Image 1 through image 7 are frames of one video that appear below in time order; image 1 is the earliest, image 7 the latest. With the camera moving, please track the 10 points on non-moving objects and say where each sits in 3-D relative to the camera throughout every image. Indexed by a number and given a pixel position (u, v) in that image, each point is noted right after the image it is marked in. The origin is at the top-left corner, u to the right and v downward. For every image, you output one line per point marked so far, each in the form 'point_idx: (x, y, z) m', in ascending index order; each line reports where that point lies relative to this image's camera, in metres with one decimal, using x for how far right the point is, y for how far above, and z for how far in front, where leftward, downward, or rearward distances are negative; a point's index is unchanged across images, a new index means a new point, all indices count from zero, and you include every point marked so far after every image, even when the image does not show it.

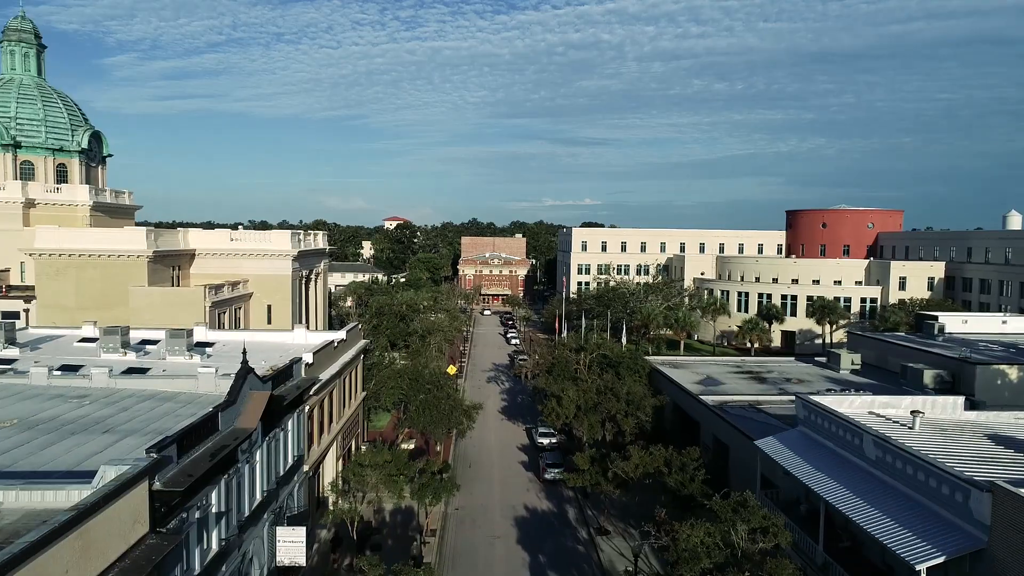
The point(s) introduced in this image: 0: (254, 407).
0: (-5.2, -2.4, +16.2) m
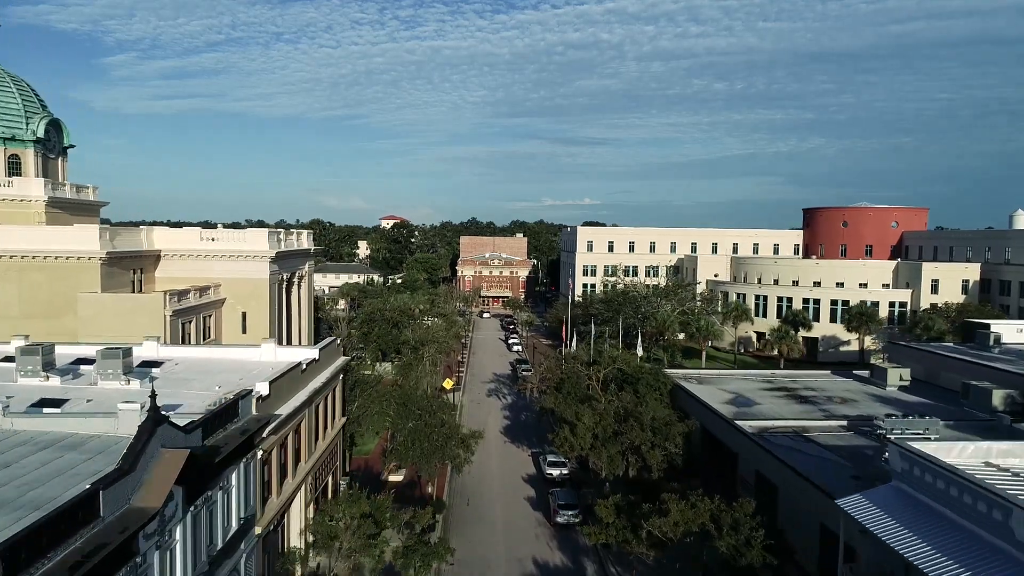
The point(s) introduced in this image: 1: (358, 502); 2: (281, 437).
0: (-5.0, -2.7, +11.6) m
1: (-3.8, -5.3, +19.9) m
2: (-5.4, -3.5, +18.8) m
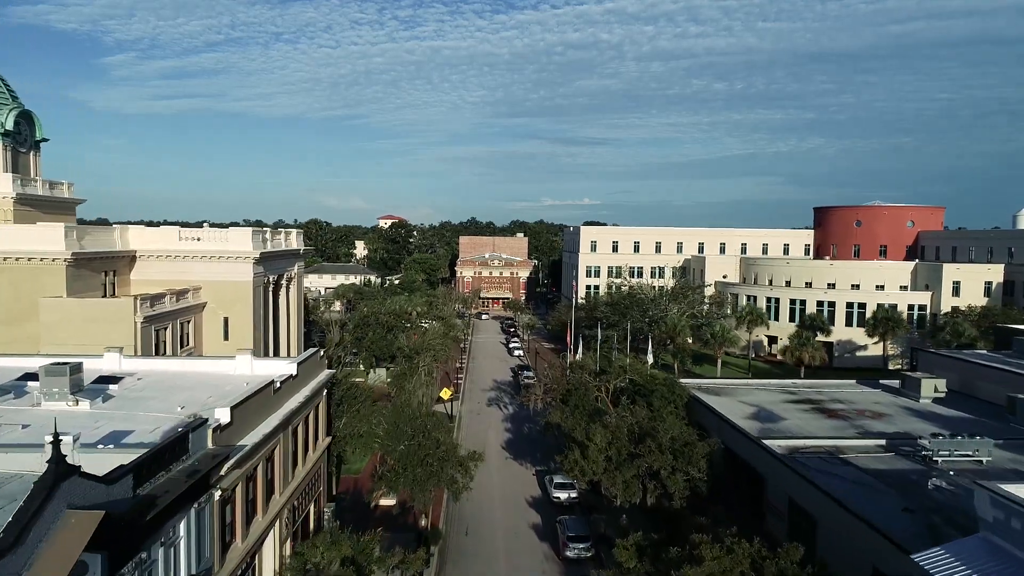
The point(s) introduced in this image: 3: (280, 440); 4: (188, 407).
0: (-4.9, -2.8, +8.9) m
1: (-3.7, -5.5, +17.1) m
2: (-5.3, -3.7, +16.1) m
3: (-5.5, -3.6, +19.0) m
4: (-7.8, -2.8, +19.2) m
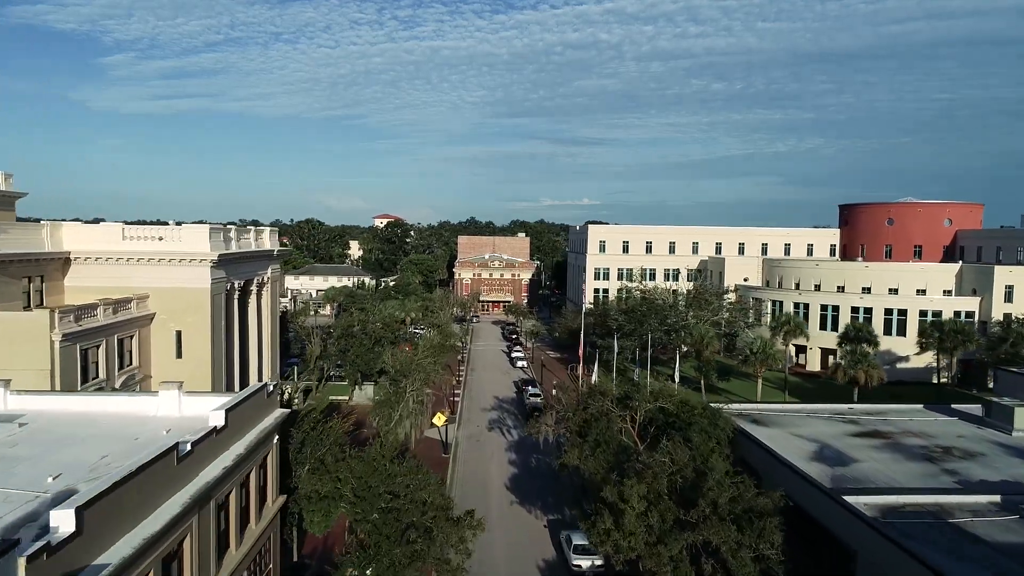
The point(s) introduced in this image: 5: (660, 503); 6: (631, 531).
0: (-4.7, -3.1, +3.2) m
1: (-3.5, -5.8, +11.4) m
2: (-5.1, -4.0, +10.4) m
3: (-5.2, -3.9, +13.3) m
4: (-7.6, -3.1, +13.5) m
5: (+3.3, -4.9, +18.2) m
6: (+2.7, -5.5, +18.1) m
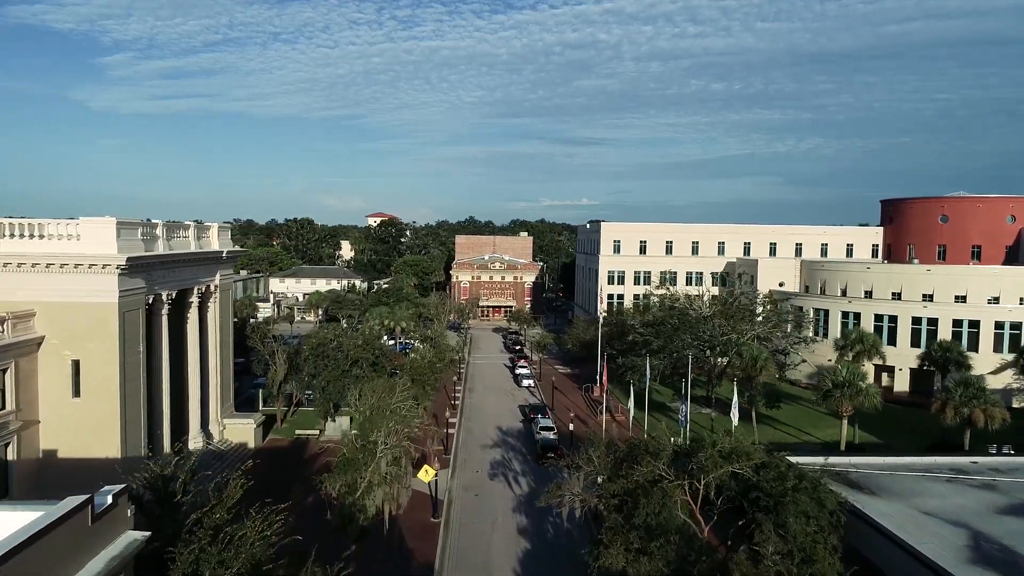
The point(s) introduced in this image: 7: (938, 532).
0: (-4.3, -3.6, -4.6) m
1: (-3.1, -6.2, +3.6) m
2: (-4.8, -4.4, +2.6) m
3: (-4.9, -4.3, +5.4) m
4: (-7.2, -3.6, +5.7) m
5: (+3.7, -5.3, +10.4) m
6: (+3.0, -5.9, +10.3) m
7: (+9.5, -5.5, +18.0) m
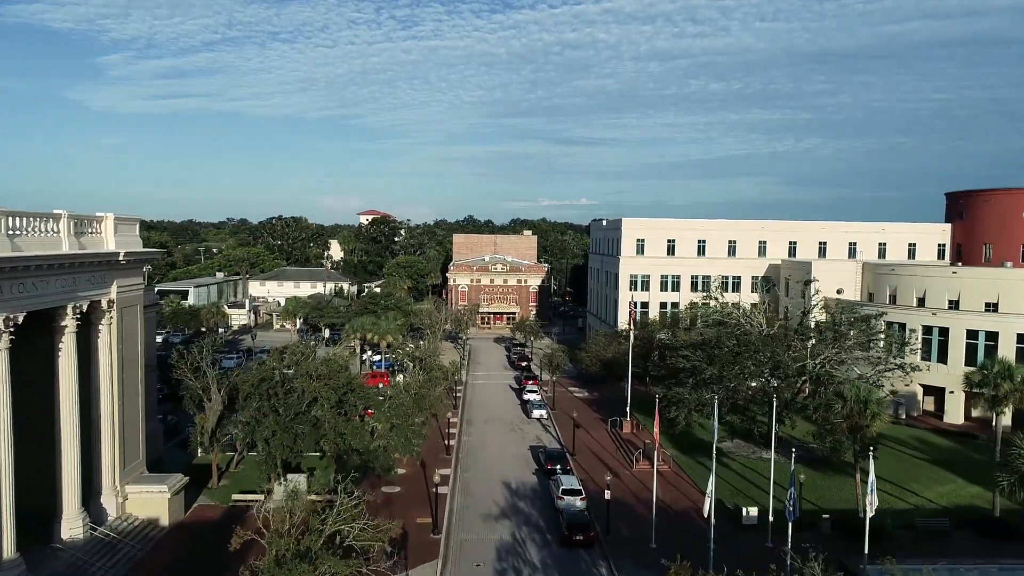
0: (-3.8, -4.0, -13.9) m
1: (-2.7, -6.7, -5.6) m
2: (-4.3, -4.9, -6.7) m
3: (-4.4, -4.8, -3.8) m
4: (-6.8, -4.0, -3.6) m
5: (+4.1, -5.8, +1.1) m
6: (+3.5, -6.3, +1.0) m
7: (+9.9, -5.9, +8.7) m
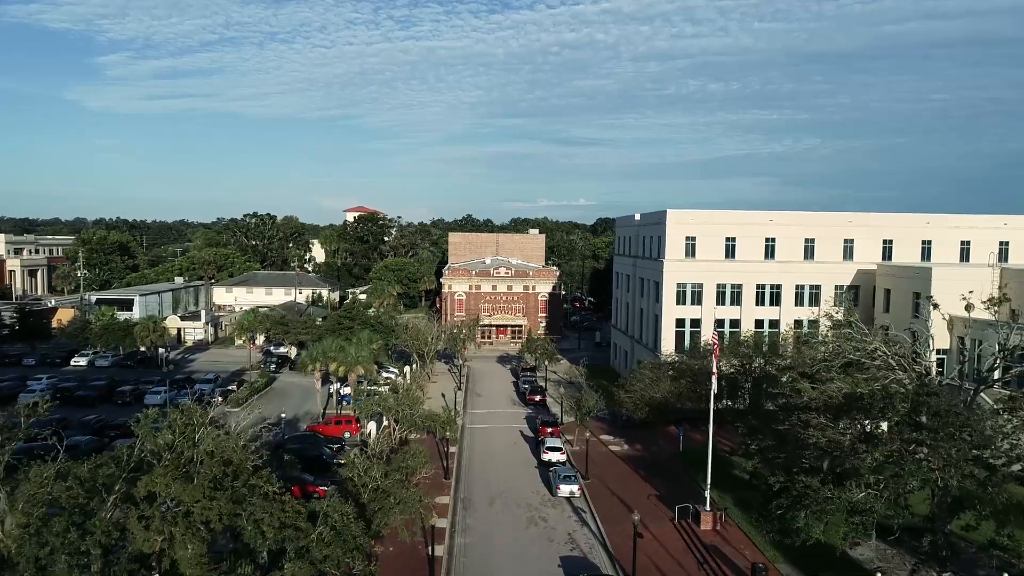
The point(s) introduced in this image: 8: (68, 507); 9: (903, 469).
0: (-3.1, -4.7, -26.6) m
1: (-2.0, -7.3, -18.3) m
2: (-3.6, -5.5, -19.4) m
3: (-3.7, -5.4, -16.5) m
4: (-6.1, -4.7, -16.3) m
5: (+4.8, -6.4, -11.5) m
6: (+4.1, -7.0, -11.7) m
7: (+10.6, -6.6, -3.9) m
8: (-7.5, -4.2, +14.7) m
9: (+9.0, -4.2, +18.5) m
